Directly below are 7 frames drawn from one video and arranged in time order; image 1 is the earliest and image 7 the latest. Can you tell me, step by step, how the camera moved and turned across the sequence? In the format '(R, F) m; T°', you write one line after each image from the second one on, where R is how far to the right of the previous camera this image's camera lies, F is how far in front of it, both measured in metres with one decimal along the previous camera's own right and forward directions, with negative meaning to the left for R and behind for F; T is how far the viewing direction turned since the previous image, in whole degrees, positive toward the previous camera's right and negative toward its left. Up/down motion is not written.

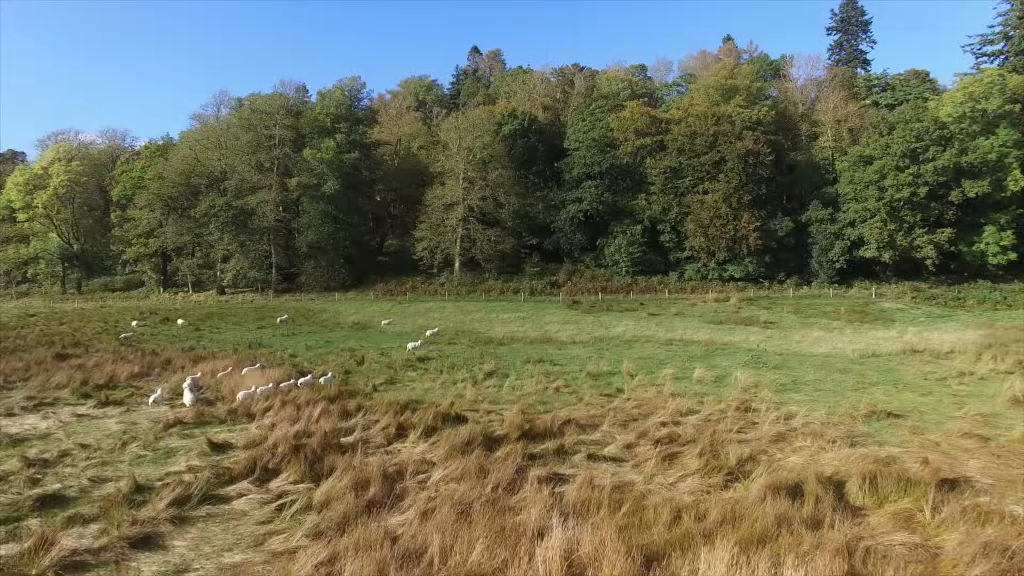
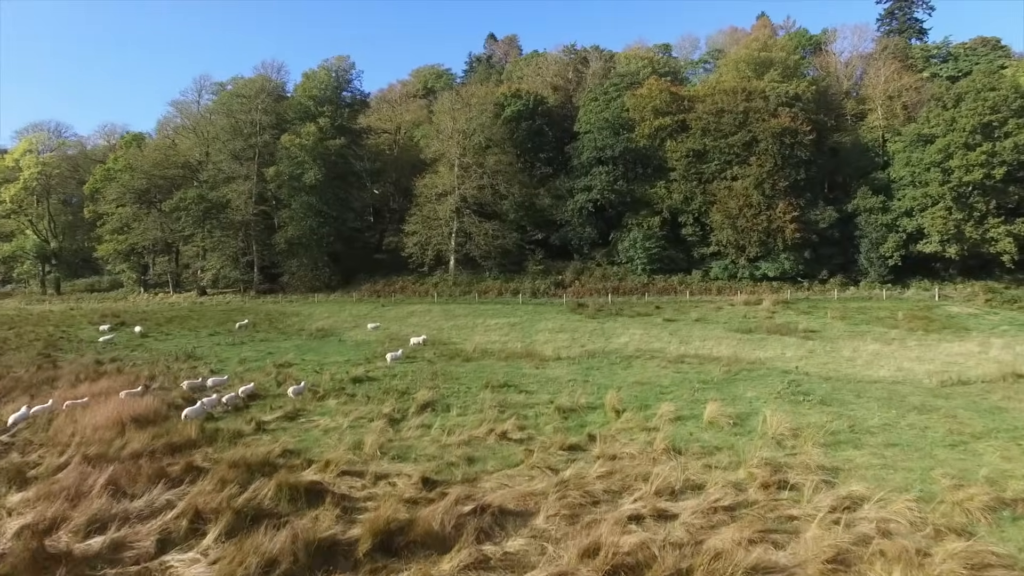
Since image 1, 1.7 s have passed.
(+2.1, +5.9) m; -3°
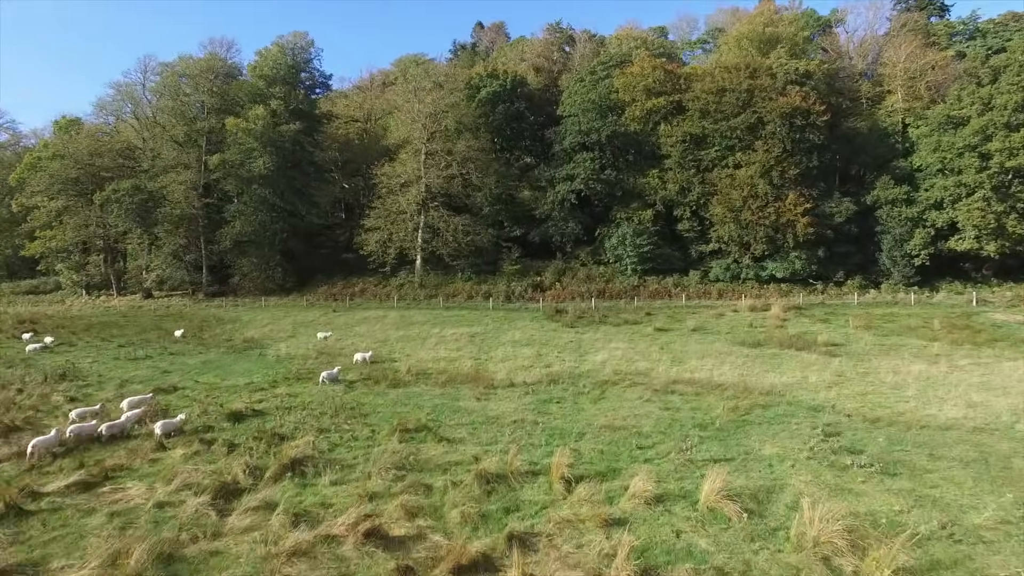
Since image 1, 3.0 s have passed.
(+1.5, +5.2) m; 0°
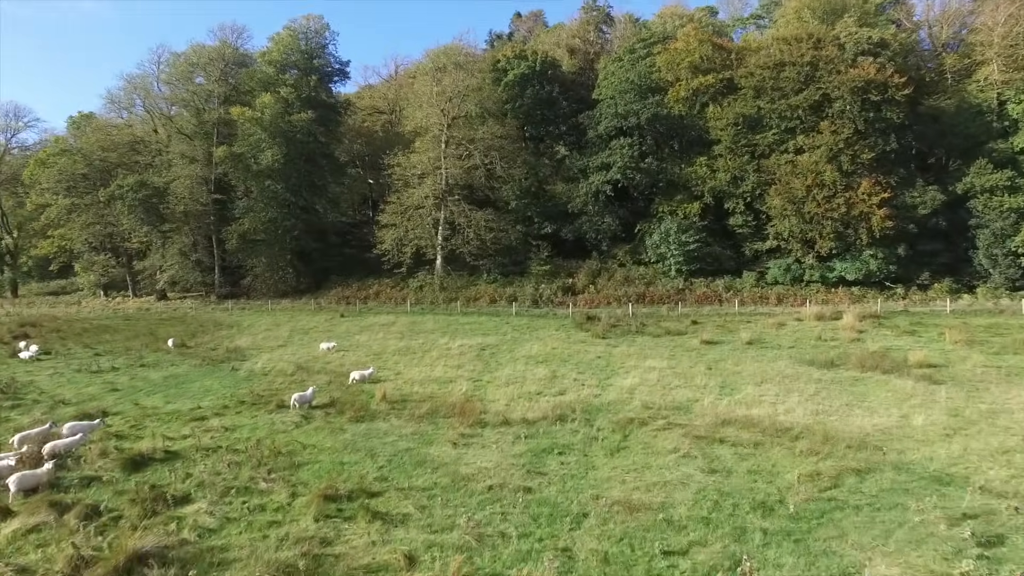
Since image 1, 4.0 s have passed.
(+1.0, +4.1) m; -4°
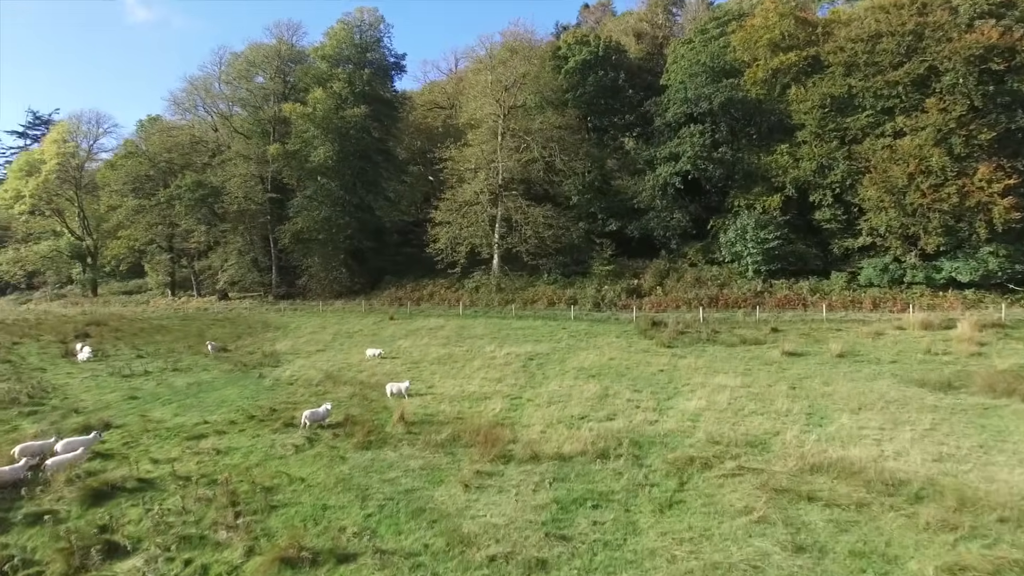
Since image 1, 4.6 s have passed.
(+0.7, +2.3) m; -6°
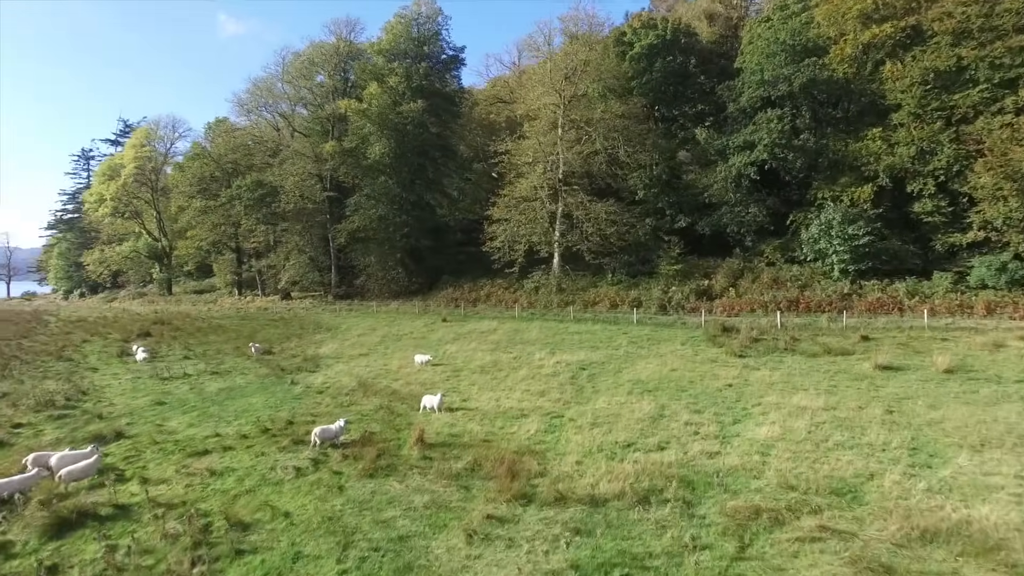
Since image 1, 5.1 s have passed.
(+0.7, +1.8) m; -6°
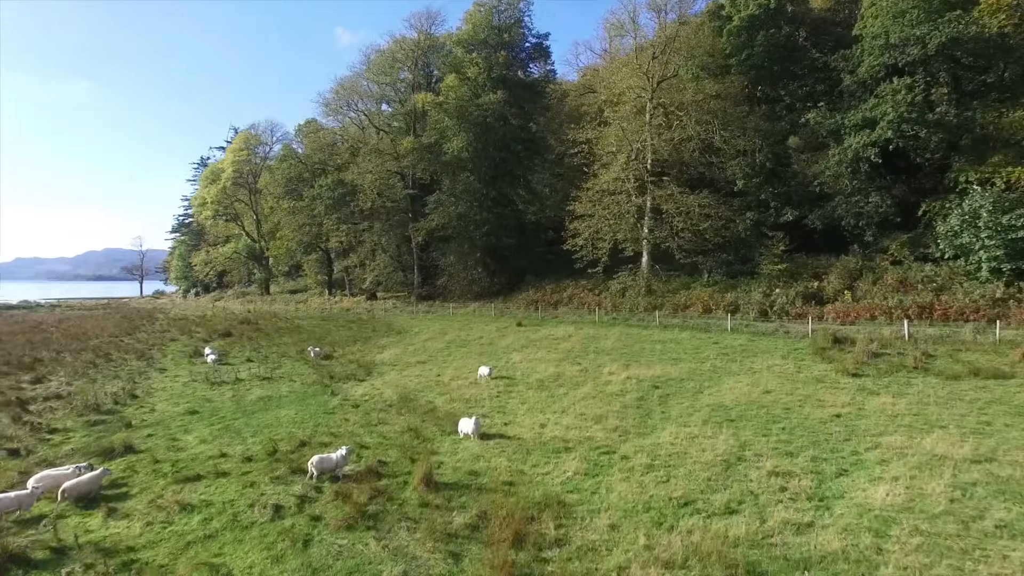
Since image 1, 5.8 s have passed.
(+1.0, +2.4) m; -9°
